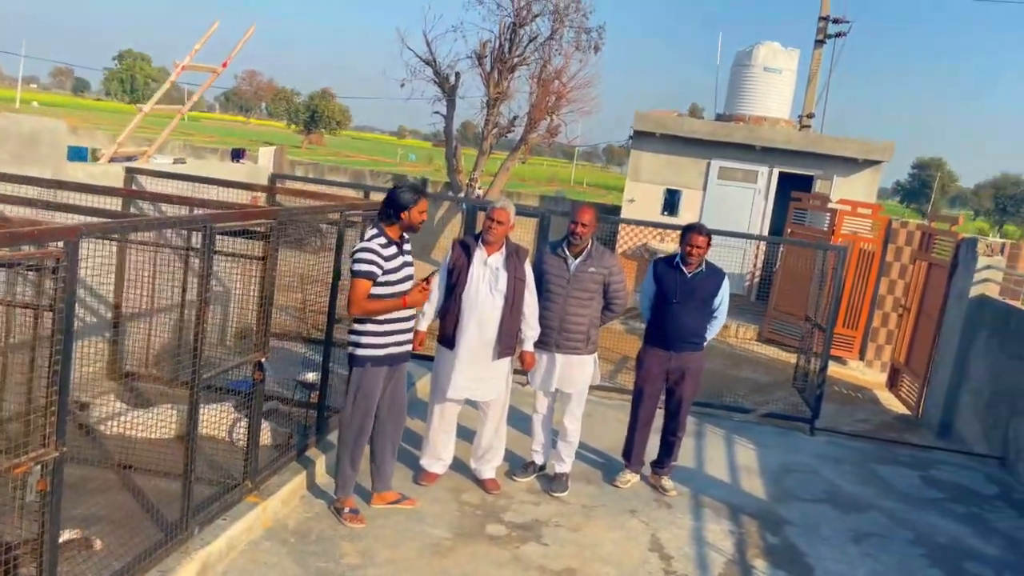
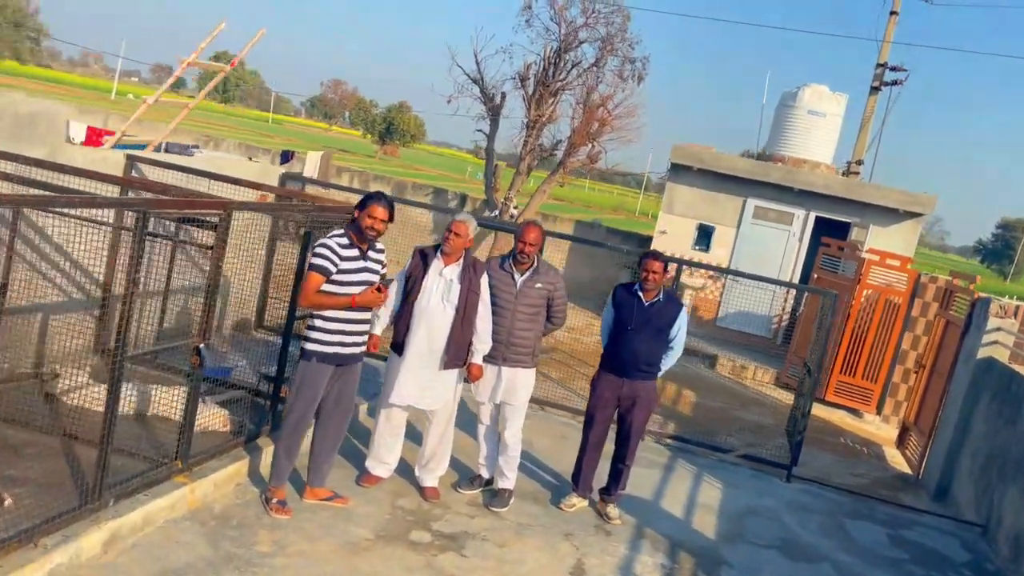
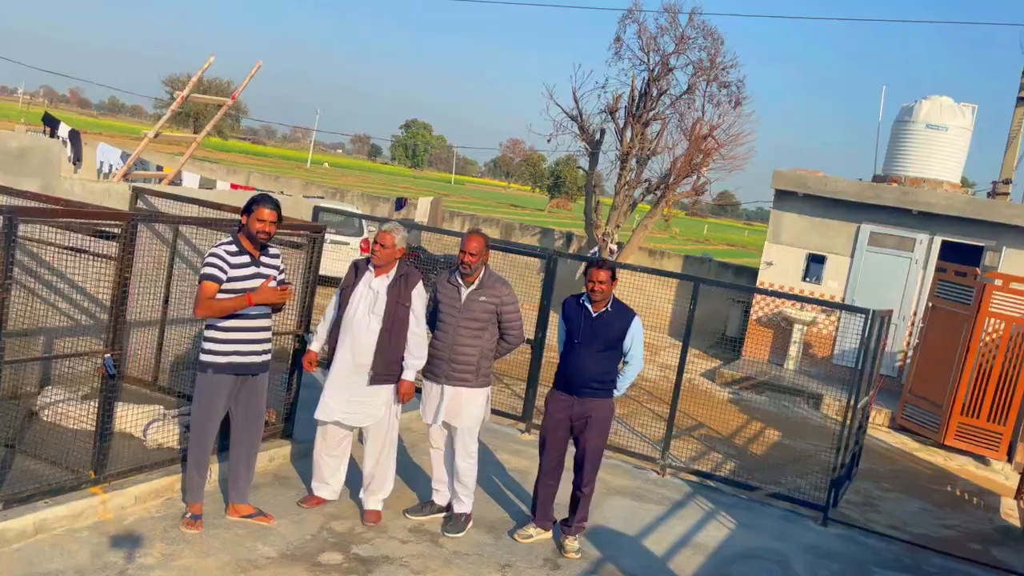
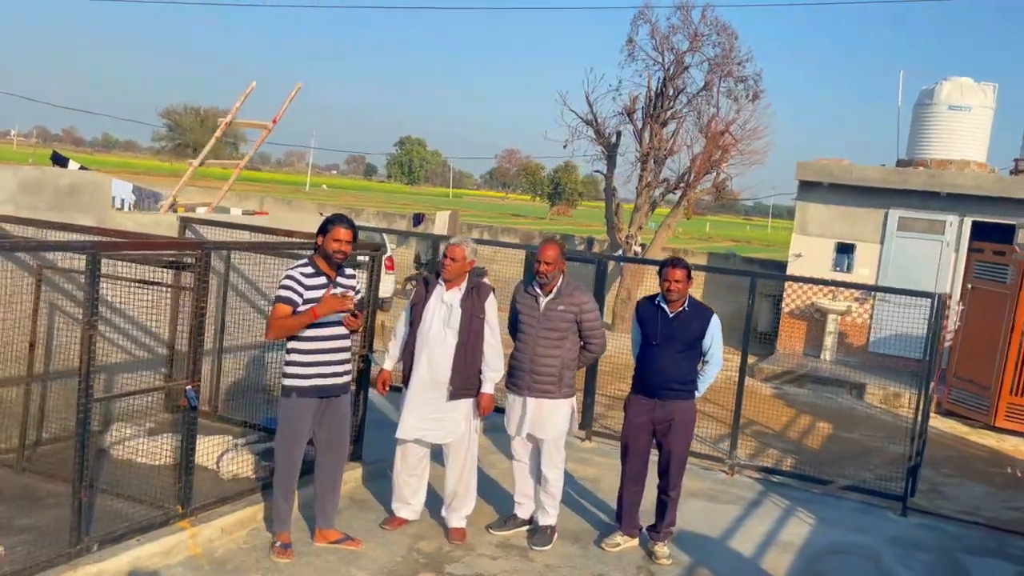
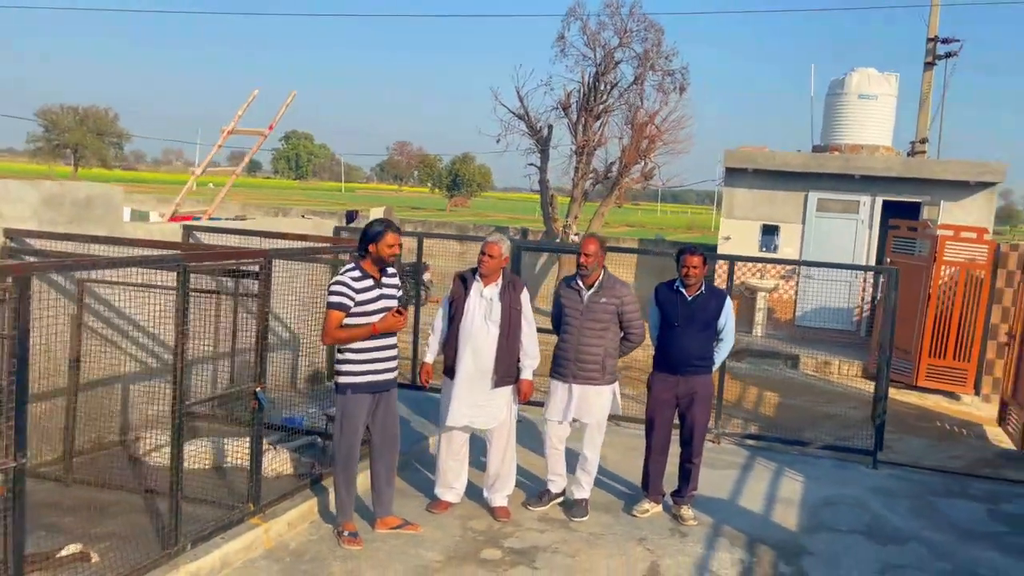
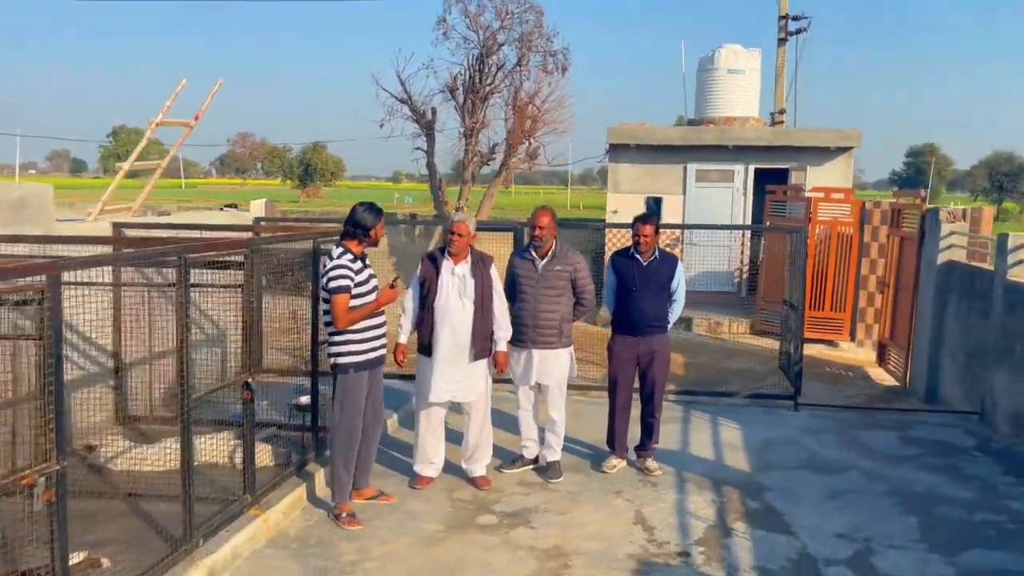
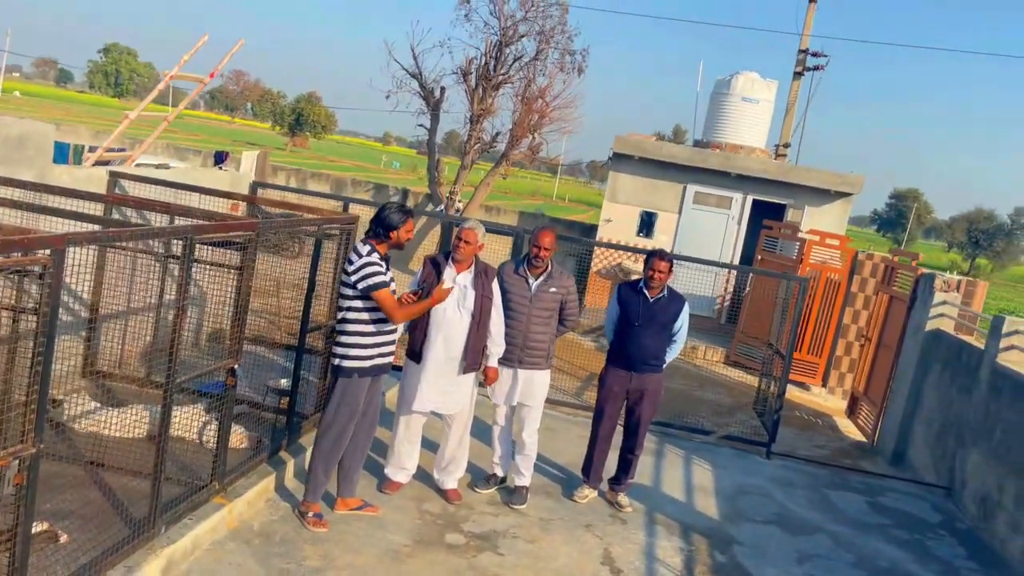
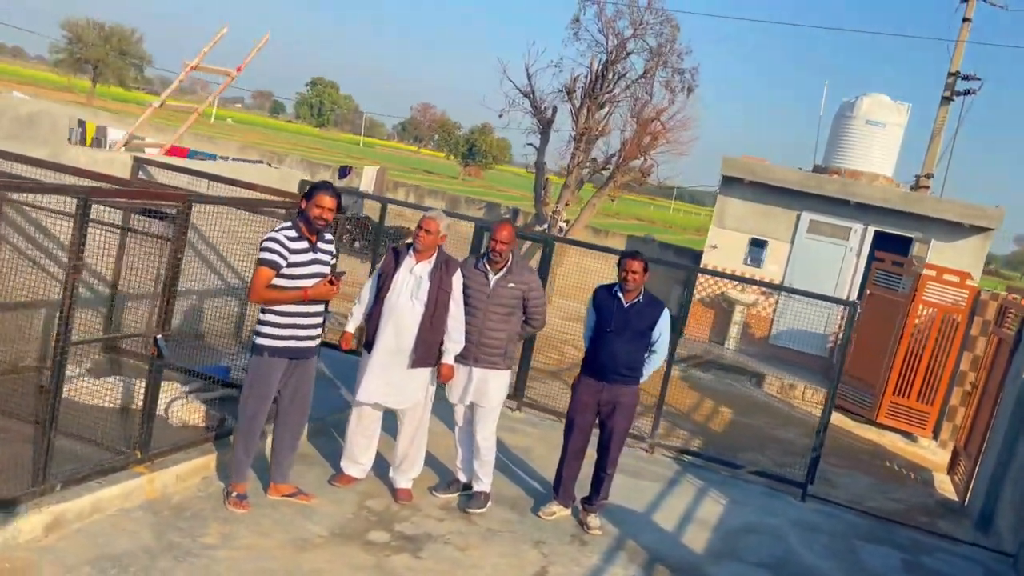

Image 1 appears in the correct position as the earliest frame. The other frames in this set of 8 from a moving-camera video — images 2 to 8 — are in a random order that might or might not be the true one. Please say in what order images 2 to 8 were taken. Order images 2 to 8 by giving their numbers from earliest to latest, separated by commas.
7, 2, 8, 3, 4, 5, 6
